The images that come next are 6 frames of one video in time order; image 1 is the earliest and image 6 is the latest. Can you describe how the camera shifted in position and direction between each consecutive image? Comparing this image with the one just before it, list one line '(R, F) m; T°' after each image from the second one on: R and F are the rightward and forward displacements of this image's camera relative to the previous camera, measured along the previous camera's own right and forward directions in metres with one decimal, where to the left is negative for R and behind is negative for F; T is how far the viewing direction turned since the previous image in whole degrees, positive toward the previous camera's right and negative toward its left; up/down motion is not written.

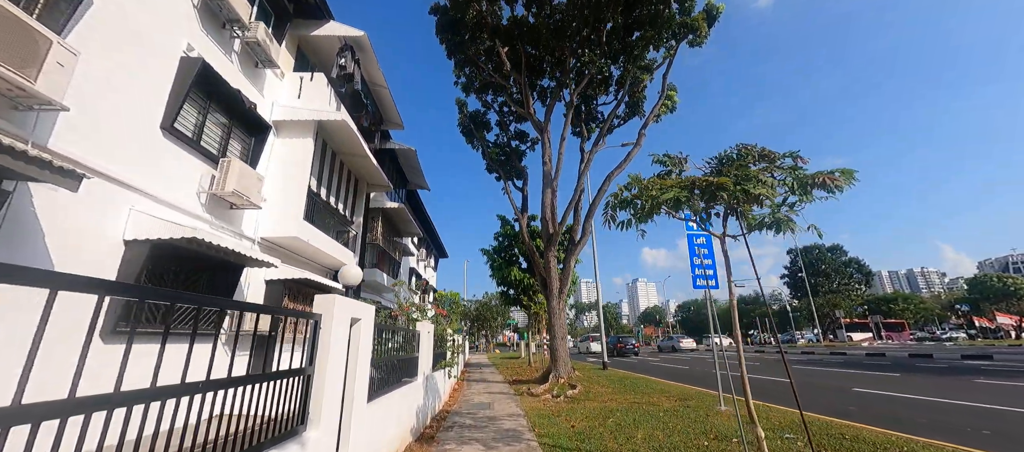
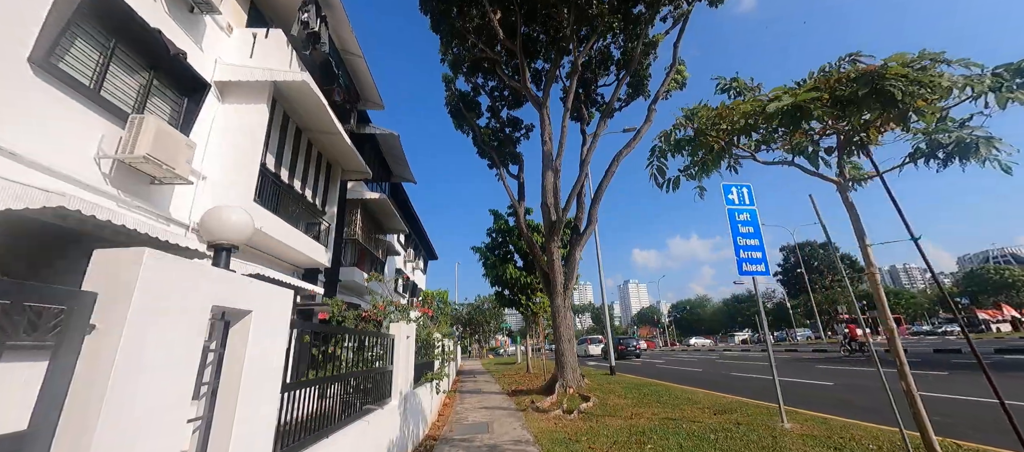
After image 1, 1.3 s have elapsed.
(-0.2, +1.5) m; +1°
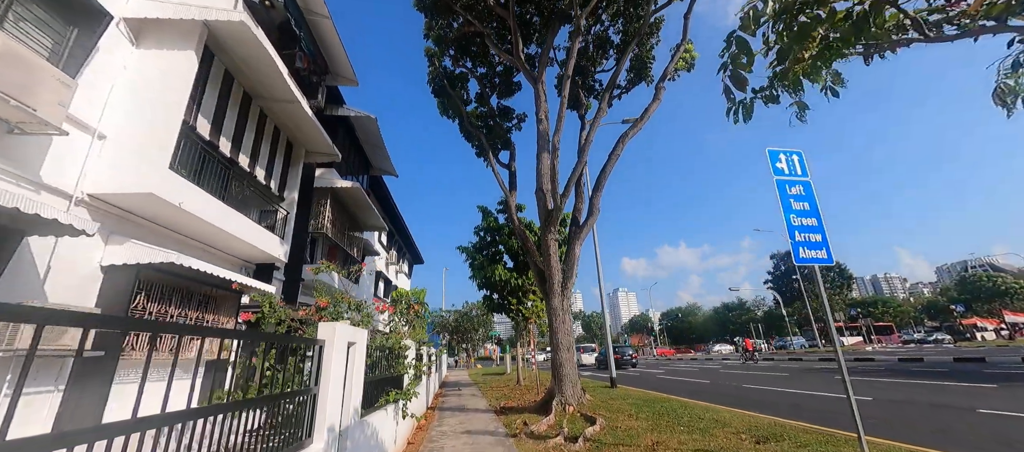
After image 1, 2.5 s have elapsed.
(0.0, +1.4) m; +2°
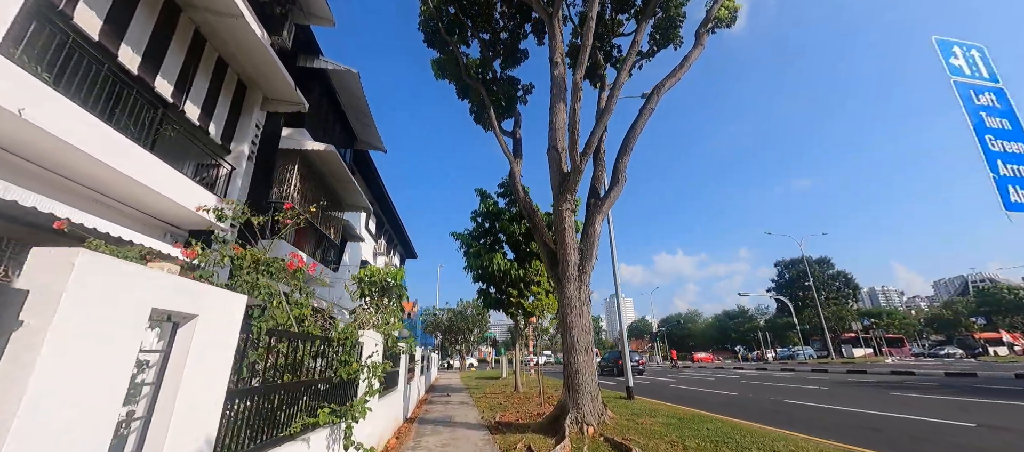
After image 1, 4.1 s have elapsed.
(-0.1, +1.8) m; 0°
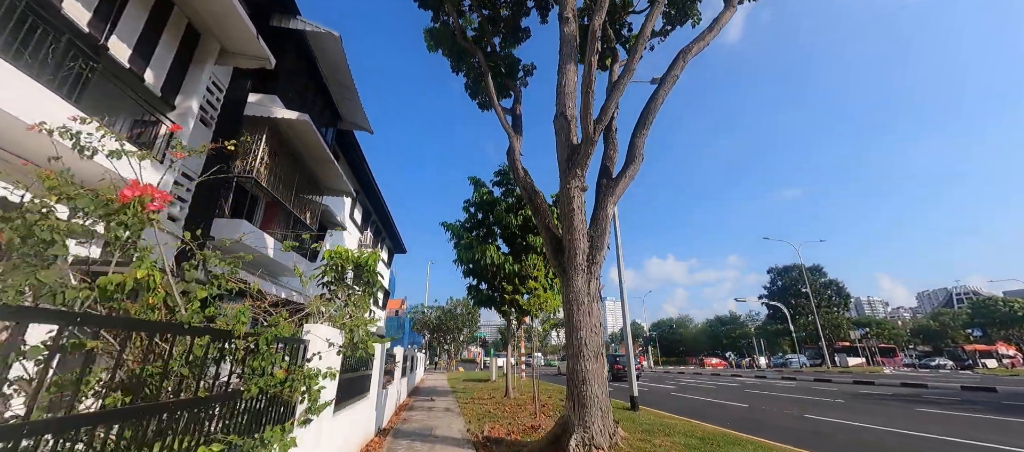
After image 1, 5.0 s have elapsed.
(-0.1, +1.1) m; +1°
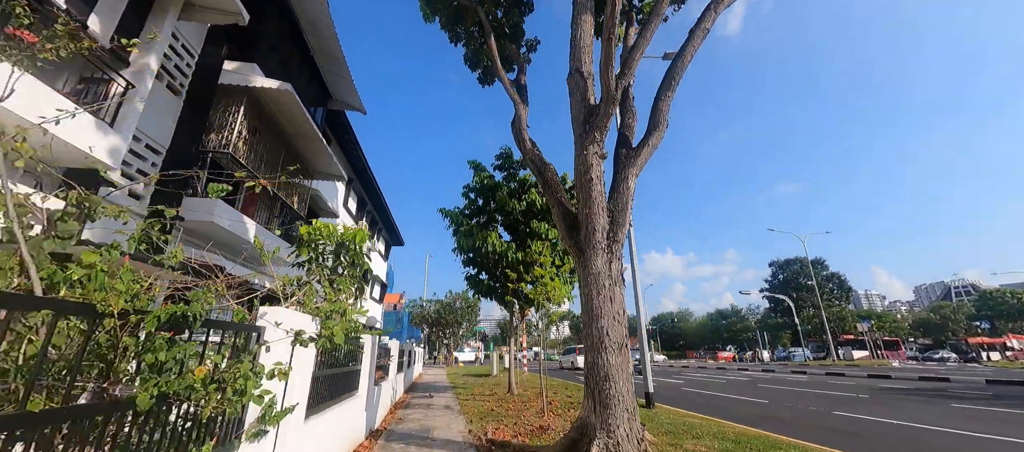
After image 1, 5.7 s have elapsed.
(-0.1, +0.7) m; 0°
